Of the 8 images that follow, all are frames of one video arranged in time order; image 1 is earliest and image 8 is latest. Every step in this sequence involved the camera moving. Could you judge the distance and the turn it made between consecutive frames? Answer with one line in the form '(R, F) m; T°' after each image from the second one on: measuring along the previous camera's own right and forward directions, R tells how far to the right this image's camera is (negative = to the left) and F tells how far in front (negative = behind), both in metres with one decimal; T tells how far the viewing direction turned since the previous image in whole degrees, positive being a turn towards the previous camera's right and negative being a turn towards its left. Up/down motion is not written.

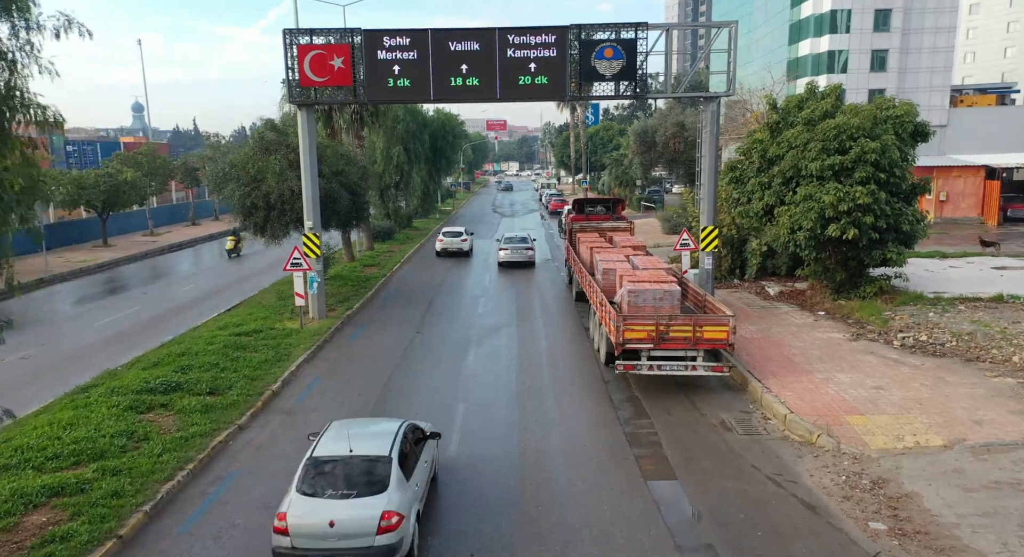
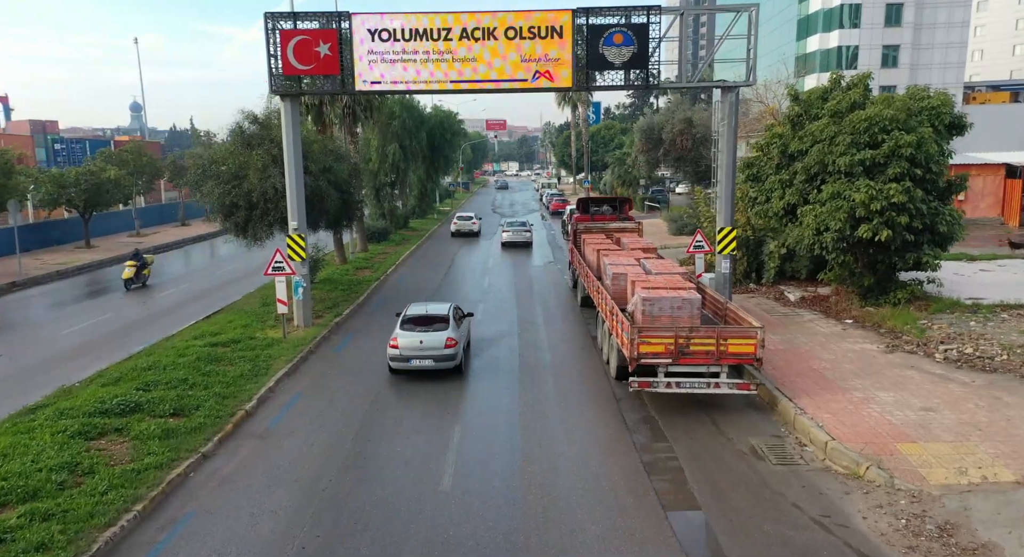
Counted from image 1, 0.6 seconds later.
(0.0, +1.3) m; 0°
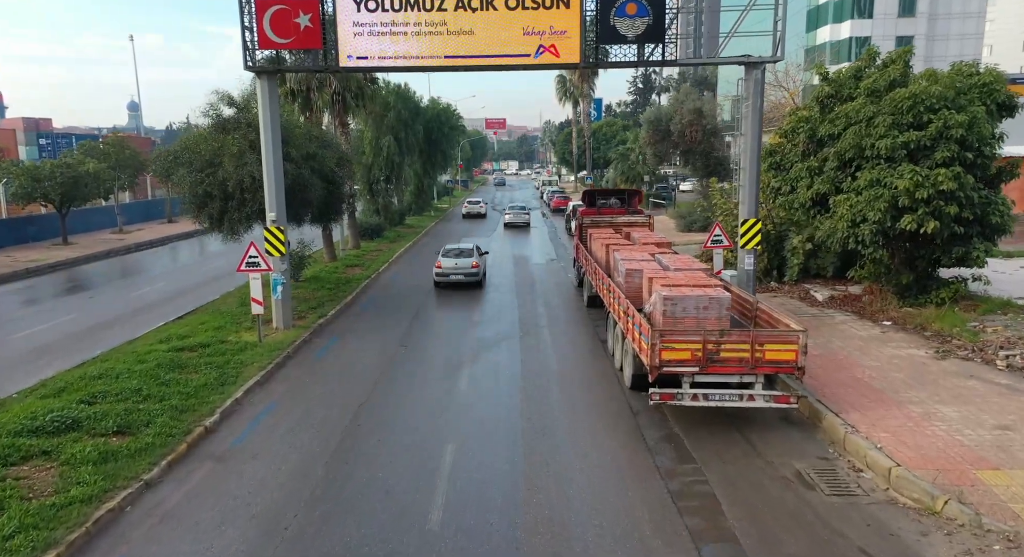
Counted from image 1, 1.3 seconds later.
(0.0, +1.5) m; 0°
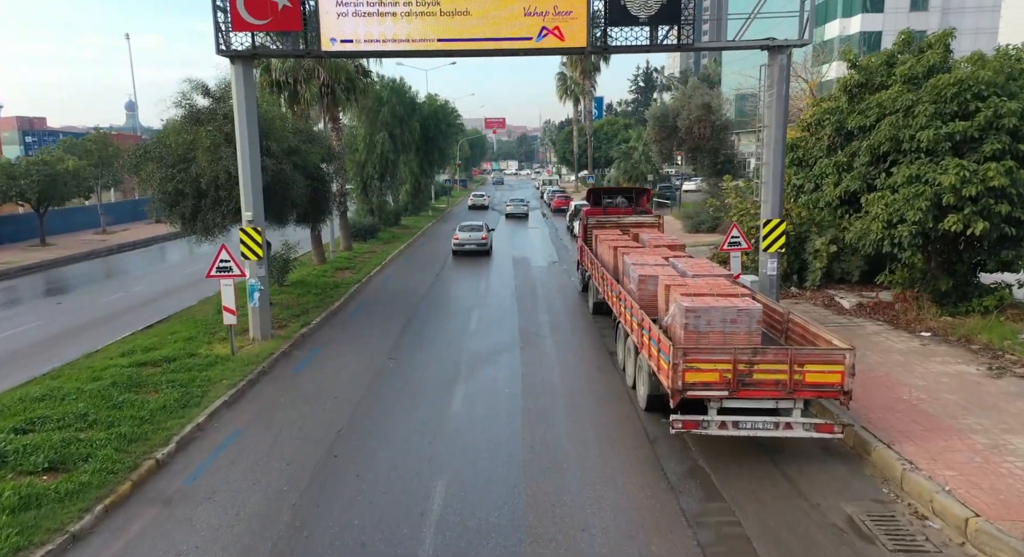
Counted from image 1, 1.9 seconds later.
(0.0, +1.3) m; 0°
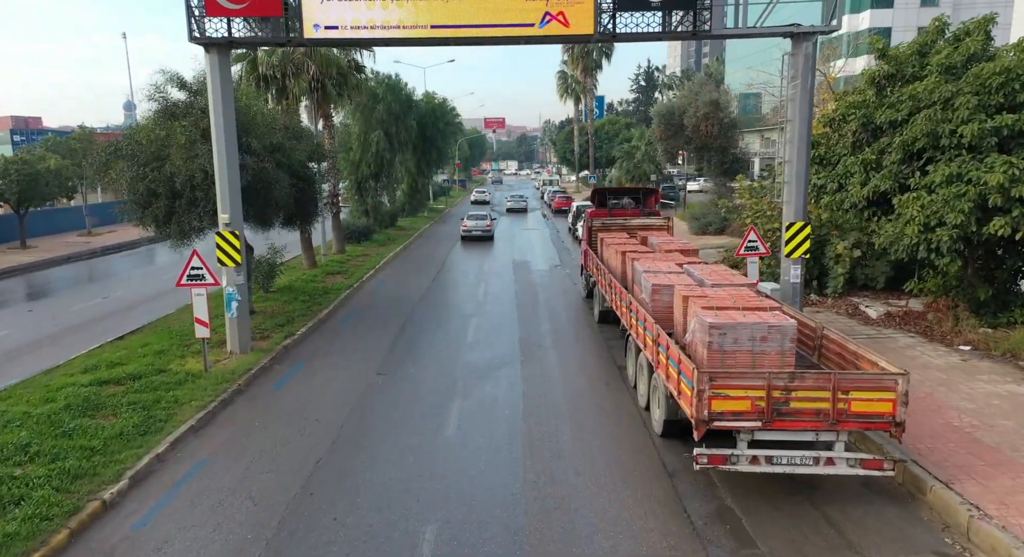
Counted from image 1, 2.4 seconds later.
(0.0, +1.1) m; 0°
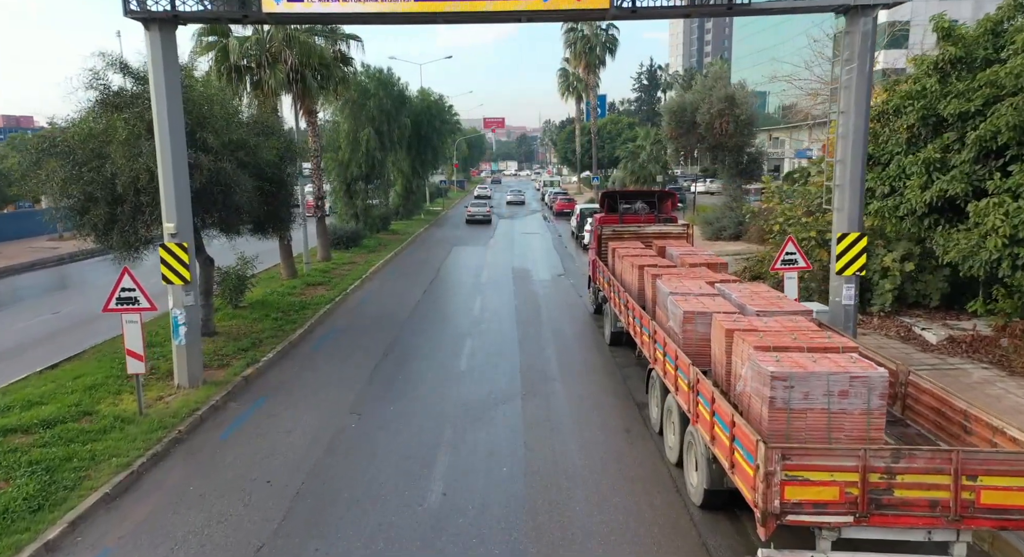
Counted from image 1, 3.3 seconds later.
(0.0, +1.9) m; 0°
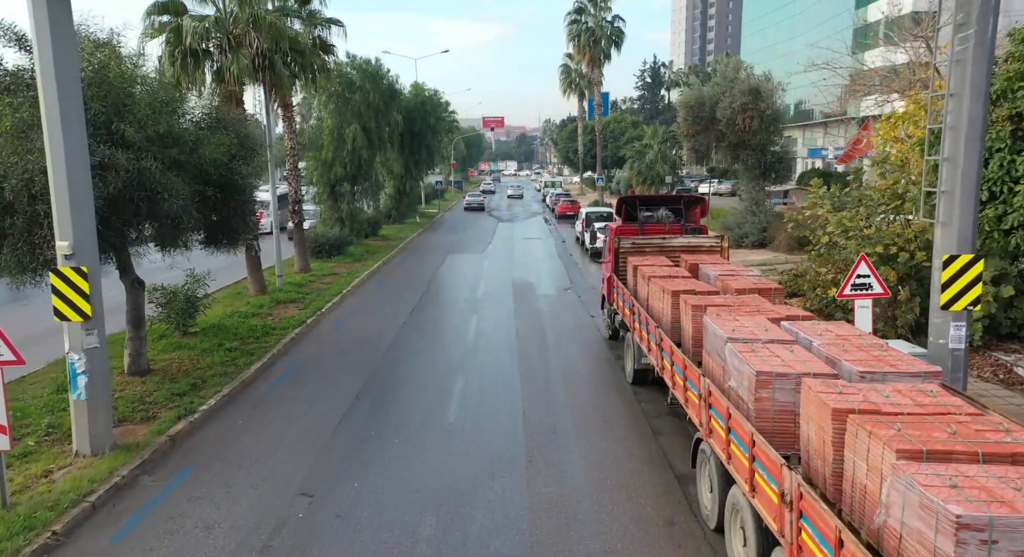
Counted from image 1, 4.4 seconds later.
(0.0, +2.5) m; 0°
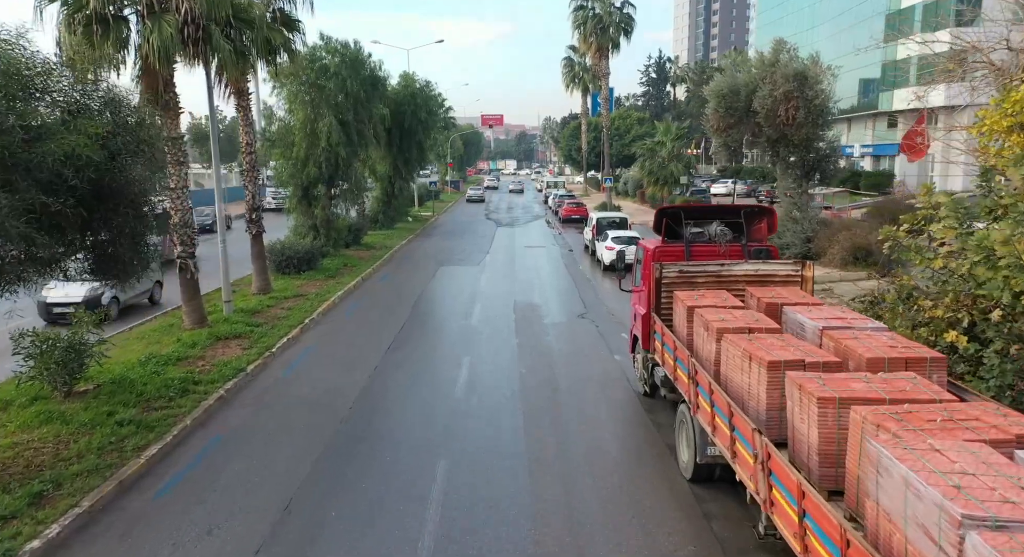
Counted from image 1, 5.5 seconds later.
(-0.1, +3.6) m; 0°
